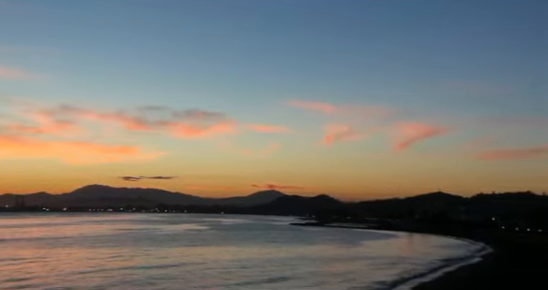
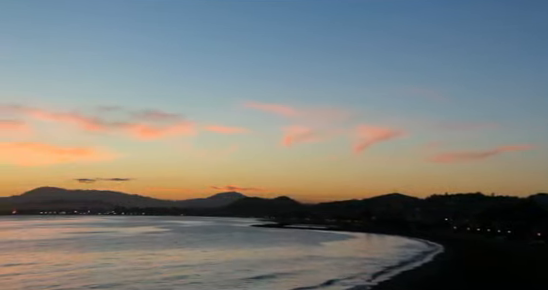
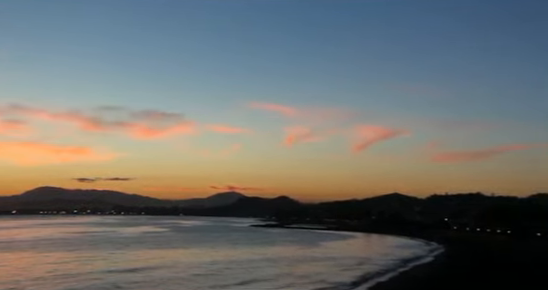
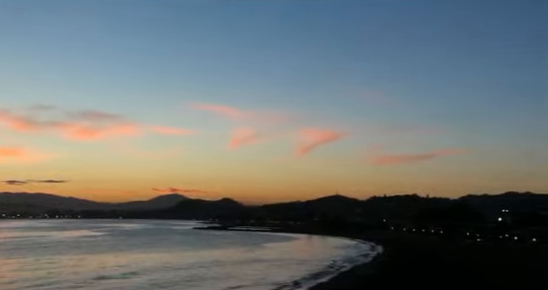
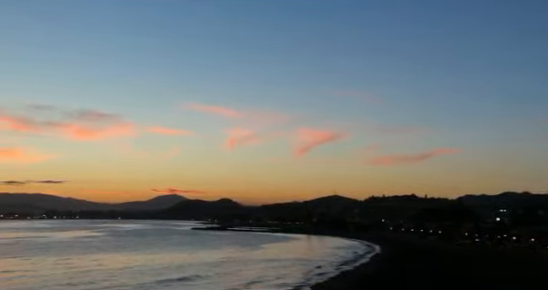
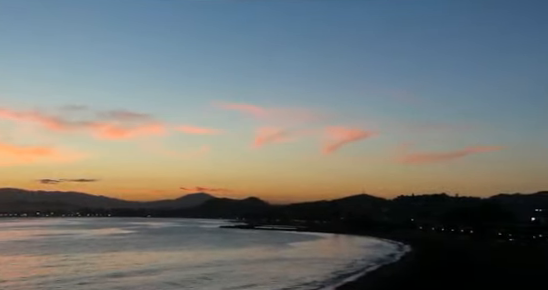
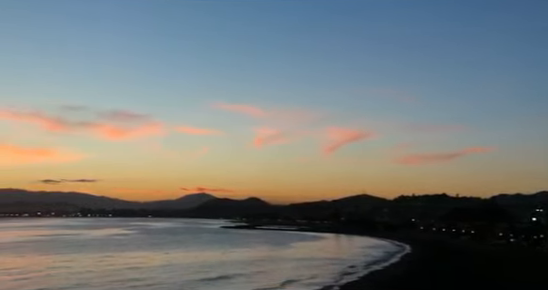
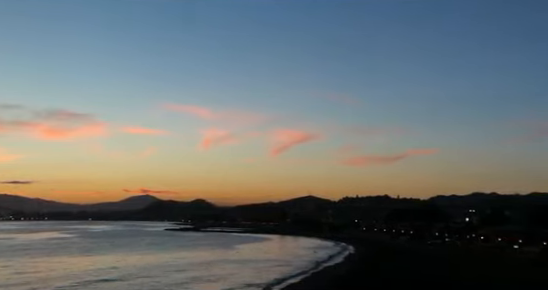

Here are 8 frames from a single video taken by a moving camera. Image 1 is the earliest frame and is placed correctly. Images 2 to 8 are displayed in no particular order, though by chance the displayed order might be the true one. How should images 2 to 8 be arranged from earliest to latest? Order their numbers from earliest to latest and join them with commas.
3, 6, 4, 8, 5, 7, 2
